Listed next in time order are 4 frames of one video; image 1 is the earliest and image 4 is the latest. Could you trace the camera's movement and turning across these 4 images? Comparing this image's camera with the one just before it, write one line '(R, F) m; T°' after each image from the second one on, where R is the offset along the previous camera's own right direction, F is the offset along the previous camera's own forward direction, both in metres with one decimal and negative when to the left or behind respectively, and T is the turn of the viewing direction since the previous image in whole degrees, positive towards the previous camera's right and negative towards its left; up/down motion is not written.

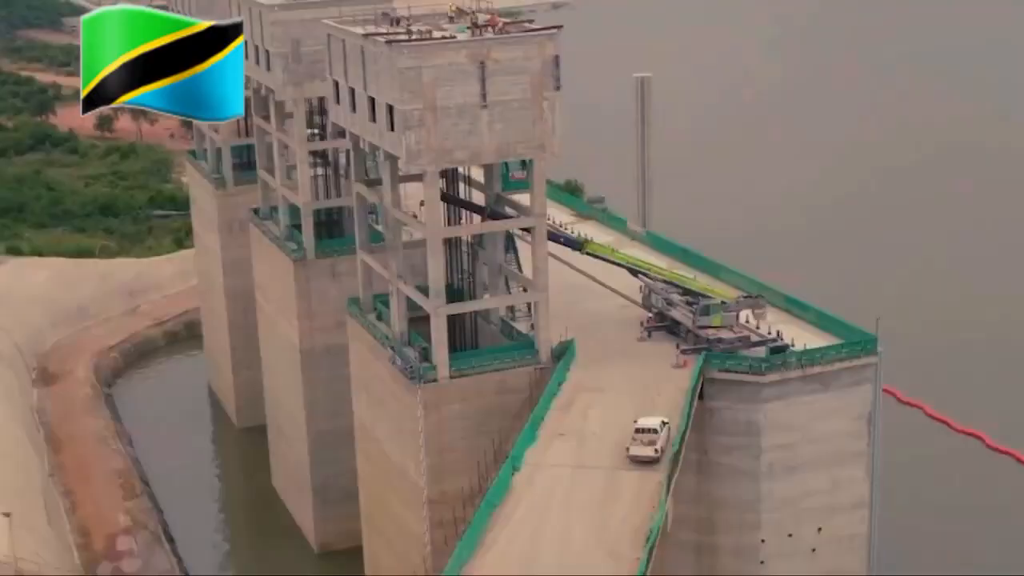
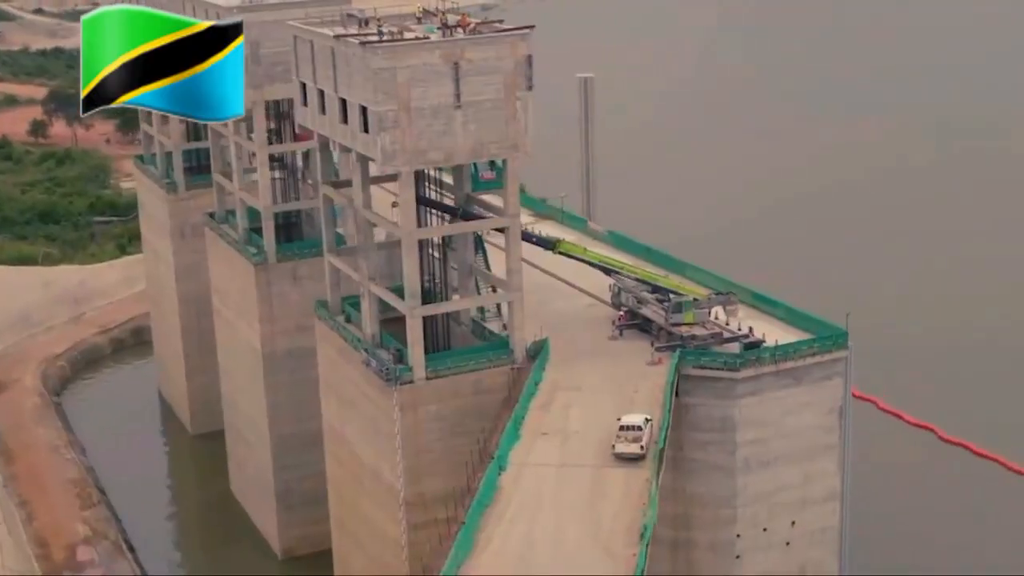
(-0.9, 0.0) m; +3°
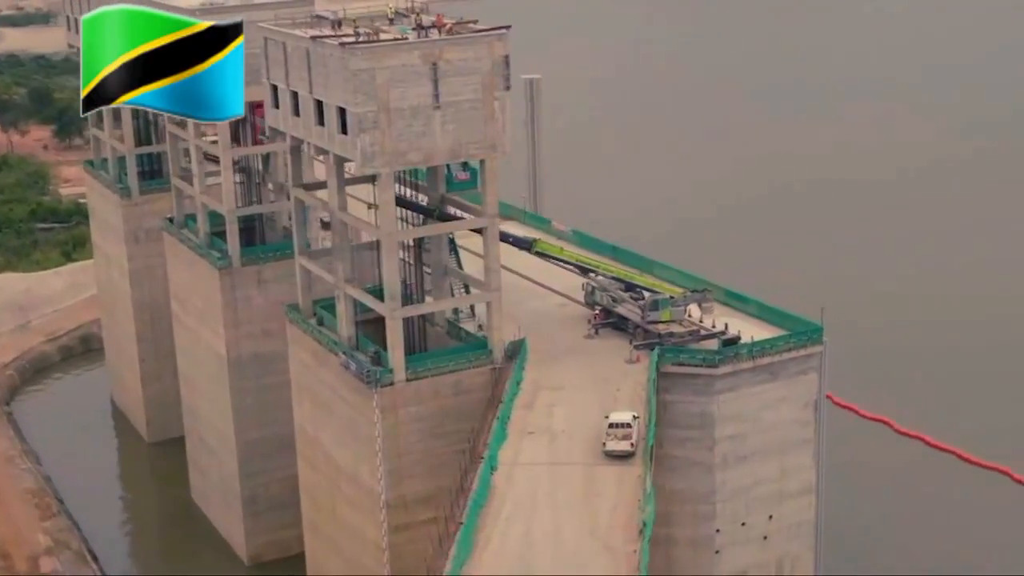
(-1.0, 0.0) m; +3°
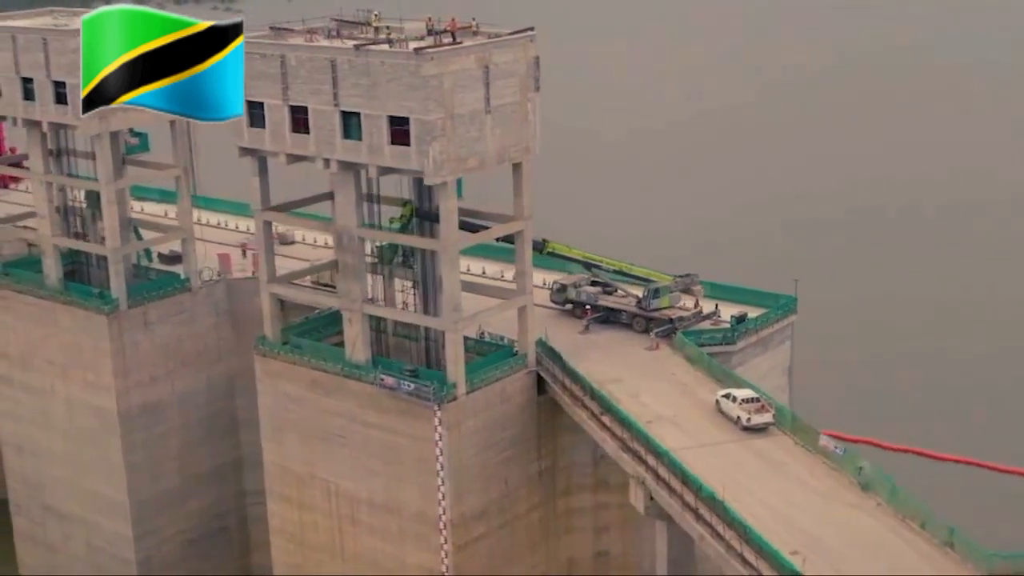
(-11.8, +2.3) m; +21°
